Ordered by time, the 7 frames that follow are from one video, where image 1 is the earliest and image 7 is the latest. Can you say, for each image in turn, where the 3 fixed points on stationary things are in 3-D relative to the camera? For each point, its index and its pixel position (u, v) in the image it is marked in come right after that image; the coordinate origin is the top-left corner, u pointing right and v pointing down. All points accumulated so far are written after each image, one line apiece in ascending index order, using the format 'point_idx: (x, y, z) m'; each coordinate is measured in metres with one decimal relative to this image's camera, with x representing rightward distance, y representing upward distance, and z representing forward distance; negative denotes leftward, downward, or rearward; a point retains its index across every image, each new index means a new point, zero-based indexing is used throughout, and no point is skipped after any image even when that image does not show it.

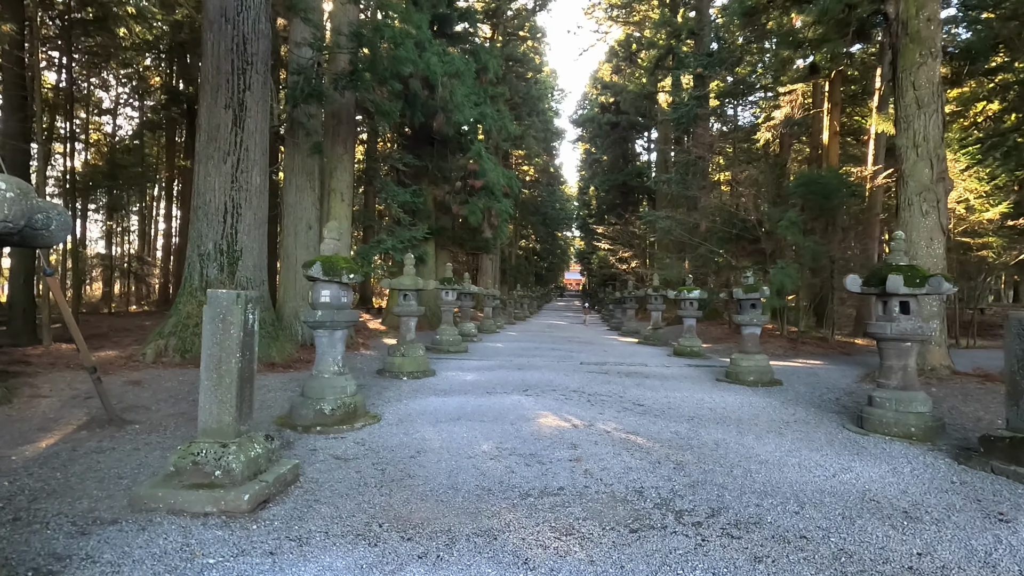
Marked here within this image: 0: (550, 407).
0: (+0.4, -1.3, +5.8) m
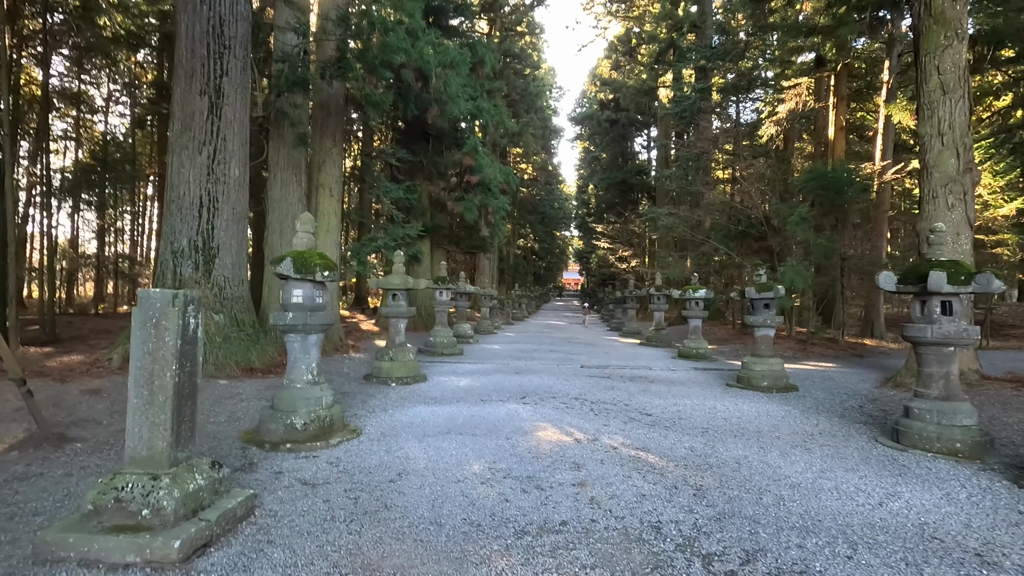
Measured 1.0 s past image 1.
0: (+0.4, -1.3, +5.3) m
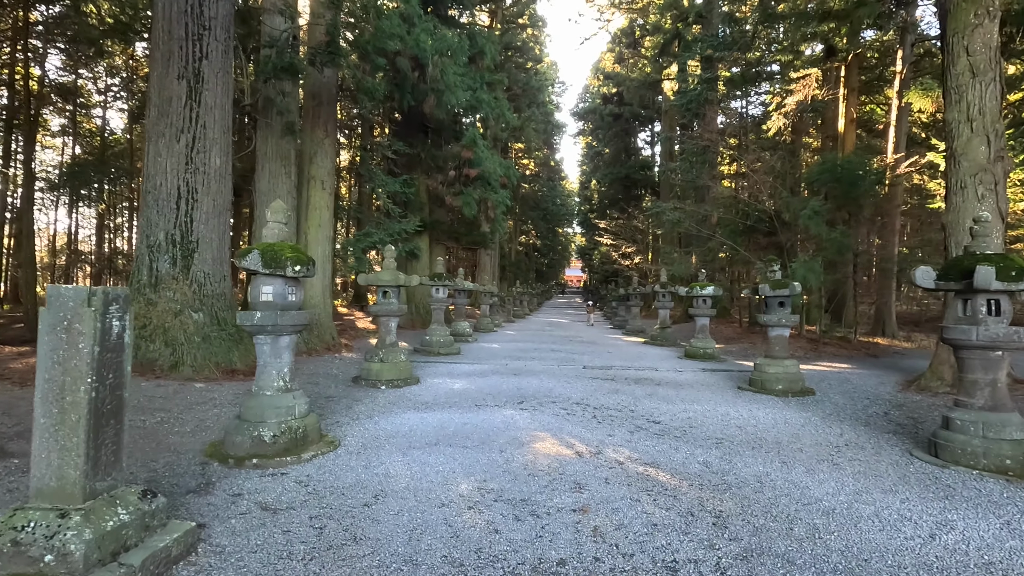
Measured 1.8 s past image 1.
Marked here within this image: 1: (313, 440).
0: (+0.3, -1.2, +4.8) m
1: (-1.5, -1.1, +3.9) m
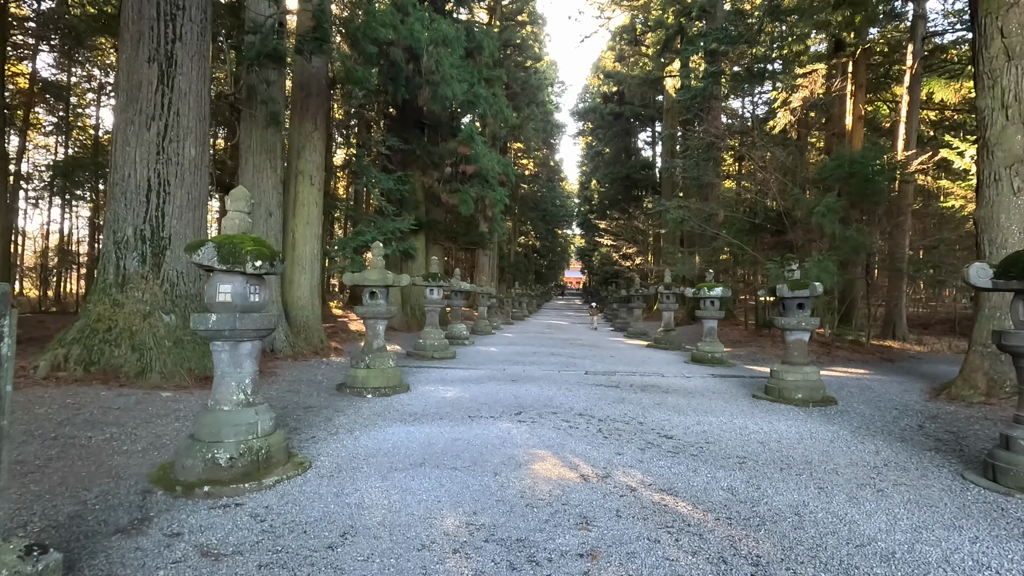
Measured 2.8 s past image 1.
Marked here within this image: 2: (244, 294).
0: (+0.3, -1.2, +4.3) m
1: (-1.5, -1.1, +3.4) m
2: (-1.7, 0.0, +3.4) m
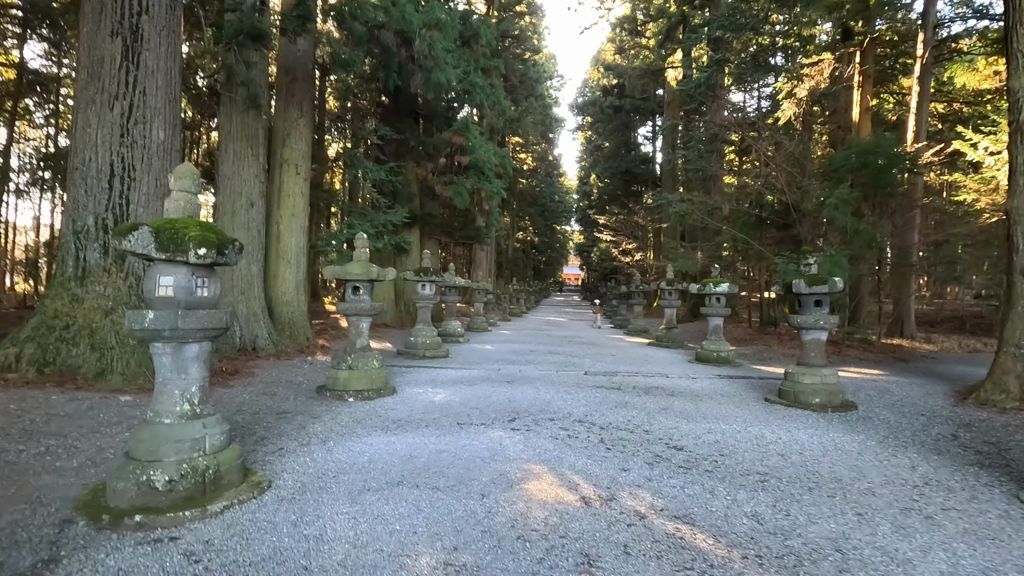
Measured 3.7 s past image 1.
0: (+0.2, -1.2, +3.8) m
1: (-1.6, -1.1, +3.0) m
2: (-1.7, 0.0, +2.9) m
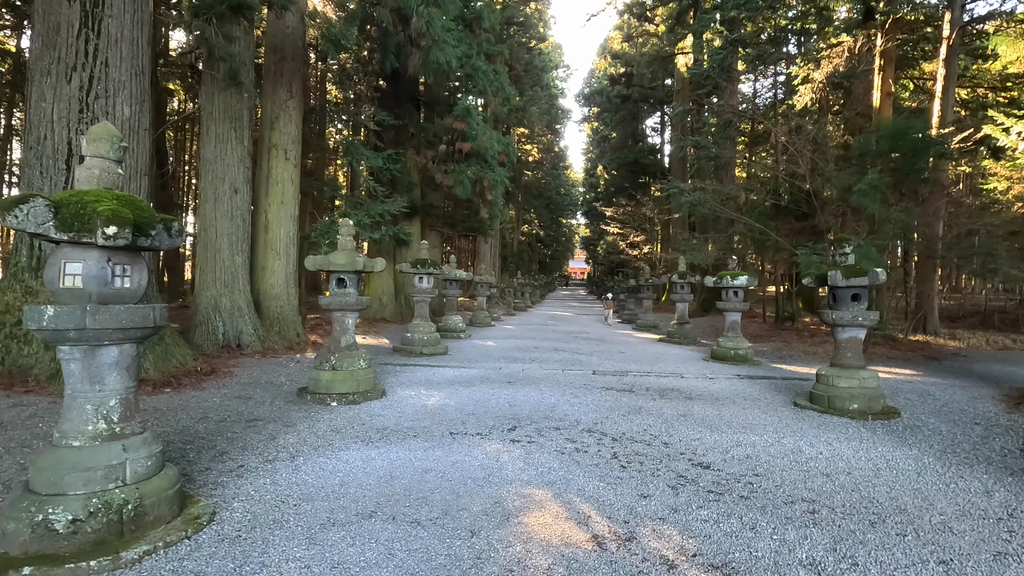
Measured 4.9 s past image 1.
0: (+0.2, -1.1, +3.3) m
1: (-1.6, -1.0, +2.4) m
2: (-1.8, 0.0, +2.3) m
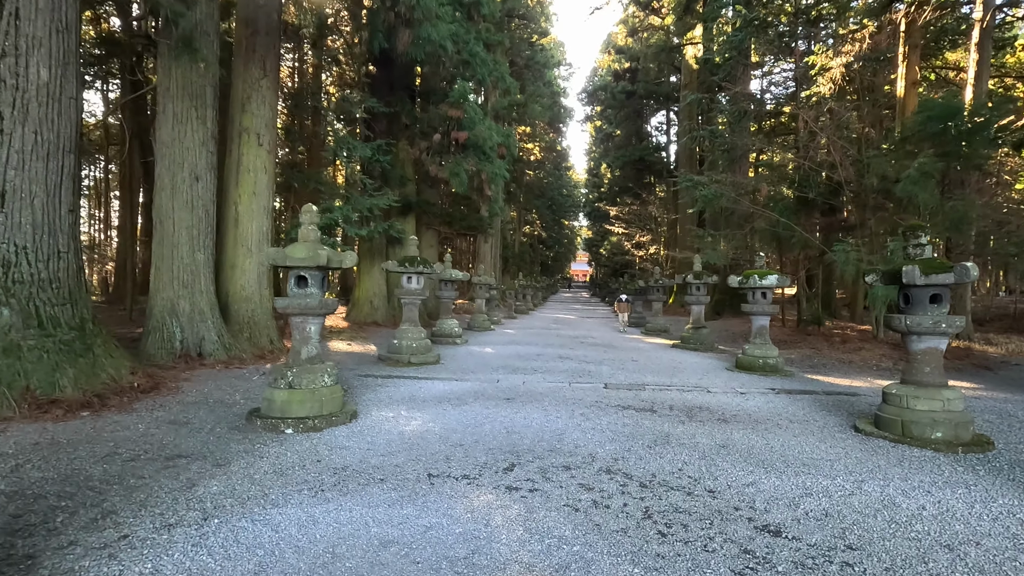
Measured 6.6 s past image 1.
0: (+0.2, -1.1, +2.3) m
1: (-1.6, -1.0, +1.4) m
2: (-1.8, +0.1, +1.3) m
